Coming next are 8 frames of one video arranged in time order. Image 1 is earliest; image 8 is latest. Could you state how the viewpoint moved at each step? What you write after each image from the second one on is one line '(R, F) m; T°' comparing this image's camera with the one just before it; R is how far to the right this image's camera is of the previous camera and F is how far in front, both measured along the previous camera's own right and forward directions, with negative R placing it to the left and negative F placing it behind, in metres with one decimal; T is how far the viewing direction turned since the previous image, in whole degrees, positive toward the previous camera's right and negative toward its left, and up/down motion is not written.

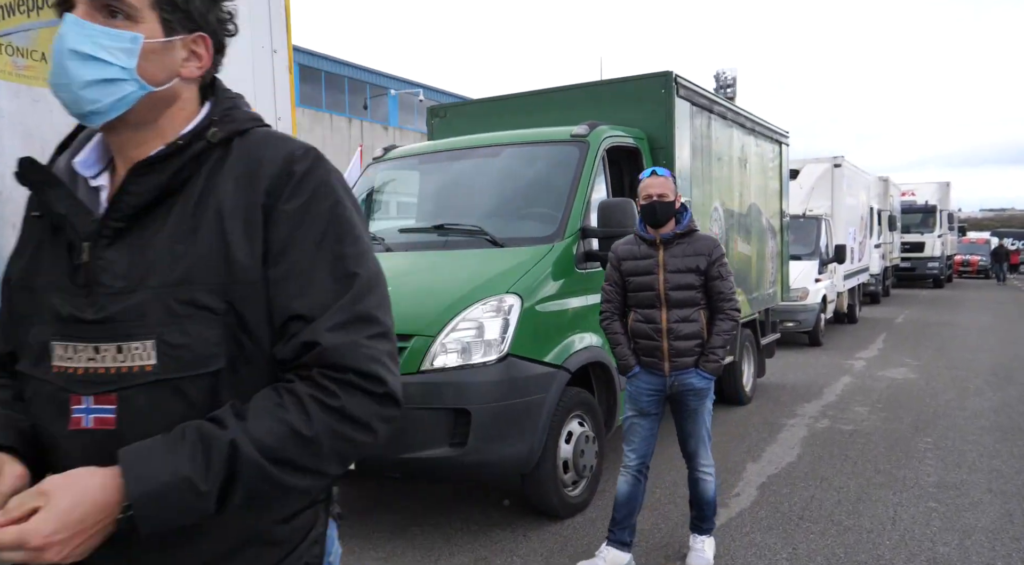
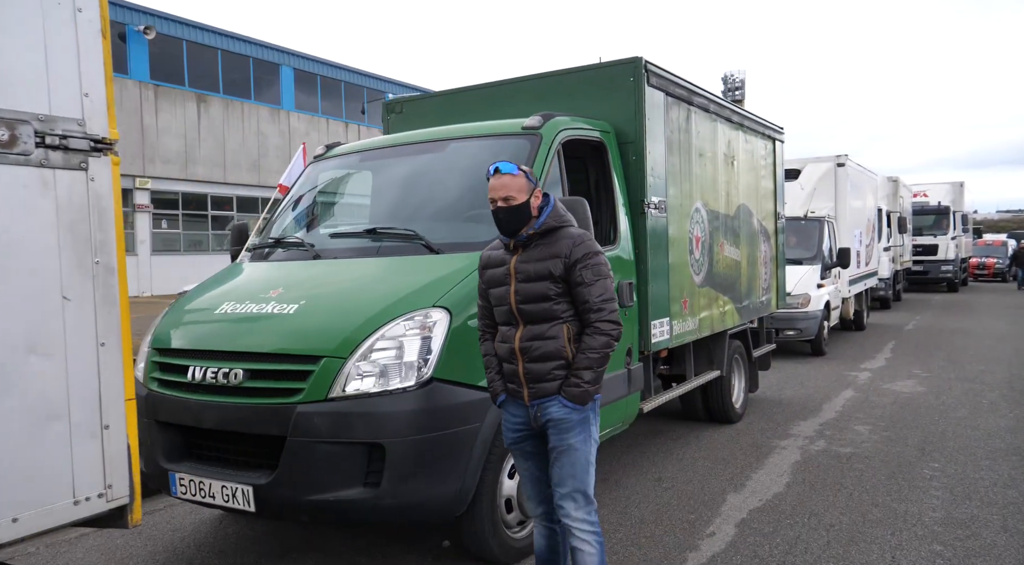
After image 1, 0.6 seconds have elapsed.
(+0.4, +0.6) m; -1°
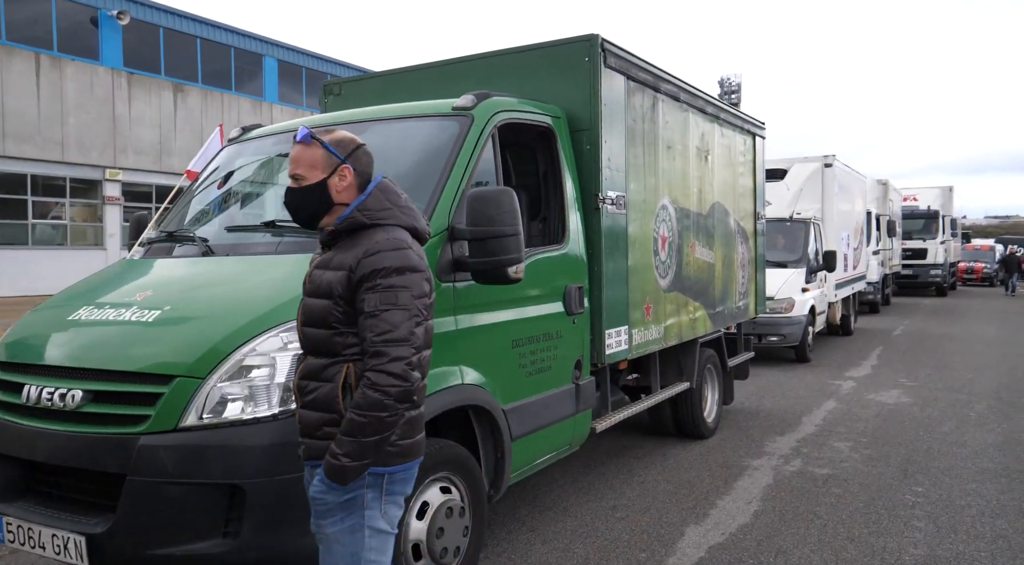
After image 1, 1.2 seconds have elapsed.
(+0.3, +0.6) m; +1°
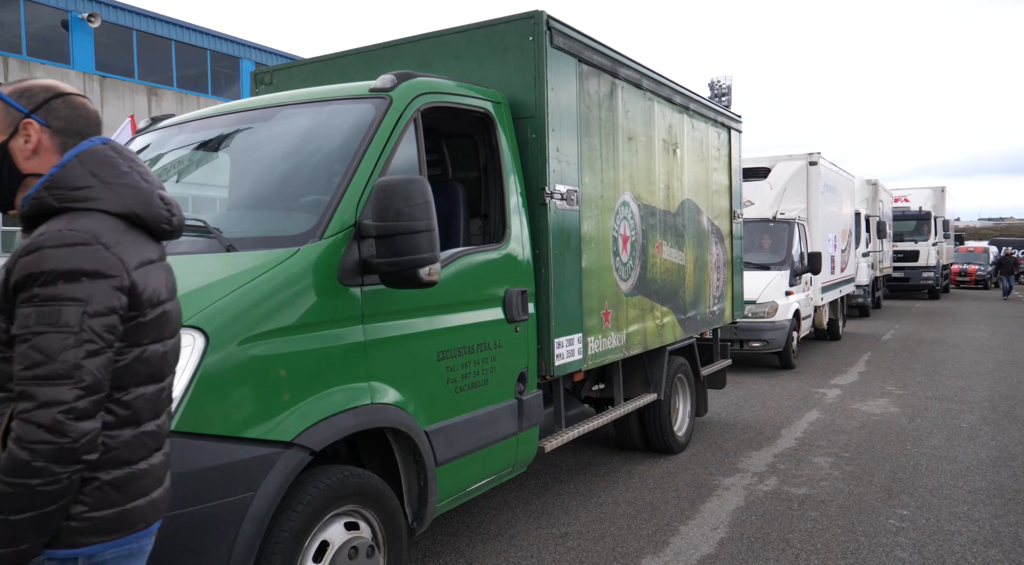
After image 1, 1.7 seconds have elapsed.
(+0.3, +0.5) m; 0°
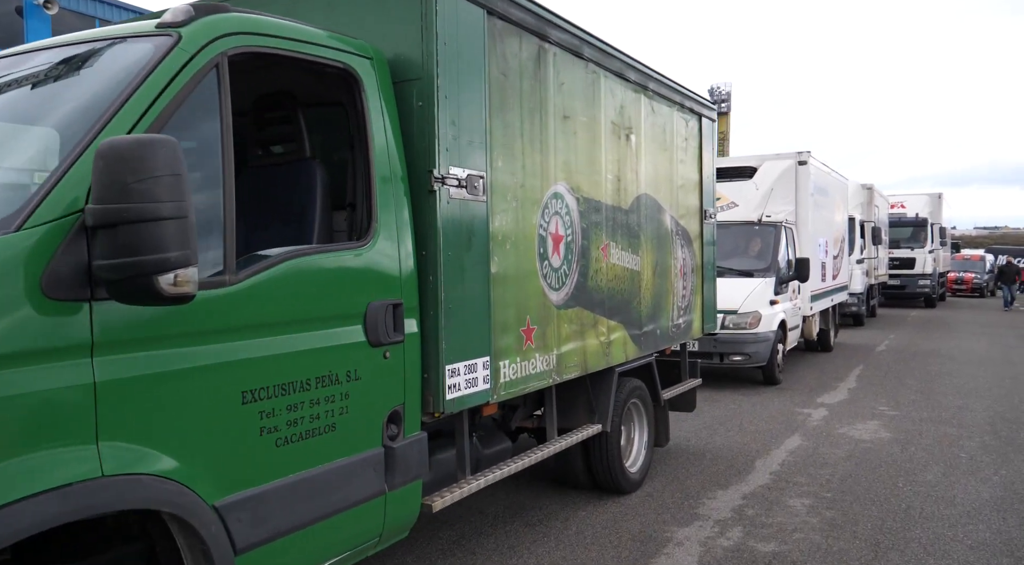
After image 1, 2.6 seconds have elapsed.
(+0.5, +1.0) m; 0°
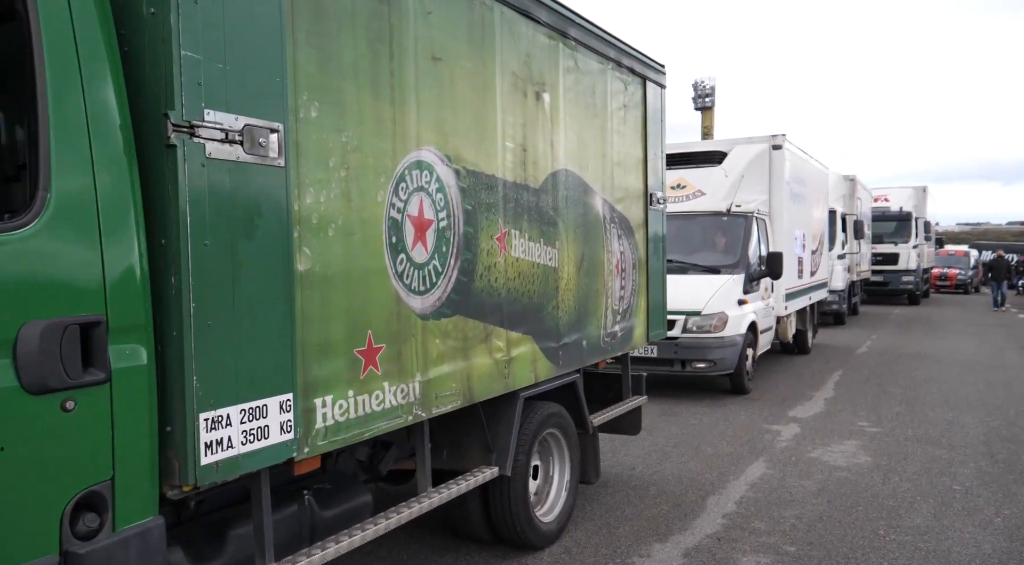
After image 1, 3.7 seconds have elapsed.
(+0.6, +1.2) m; +1°
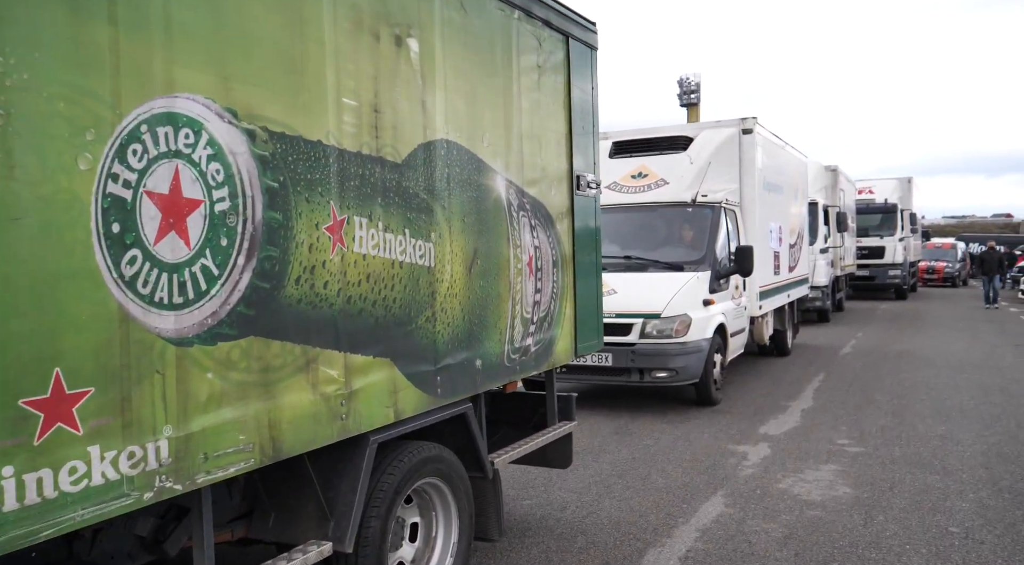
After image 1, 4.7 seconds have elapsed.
(+0.5, +1.1) m; +1°
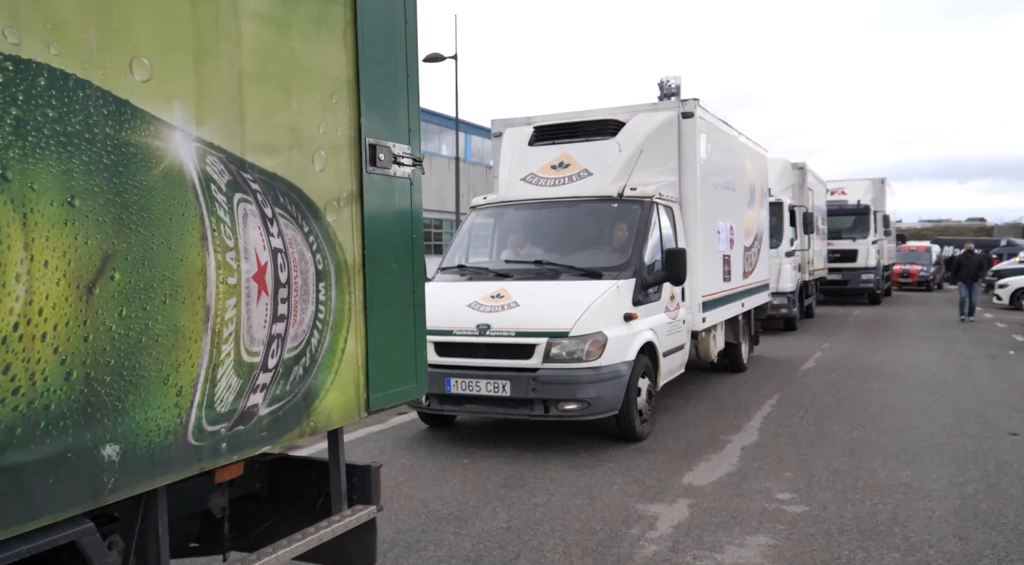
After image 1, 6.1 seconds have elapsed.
(+0.9, +1.6) m; +1°
